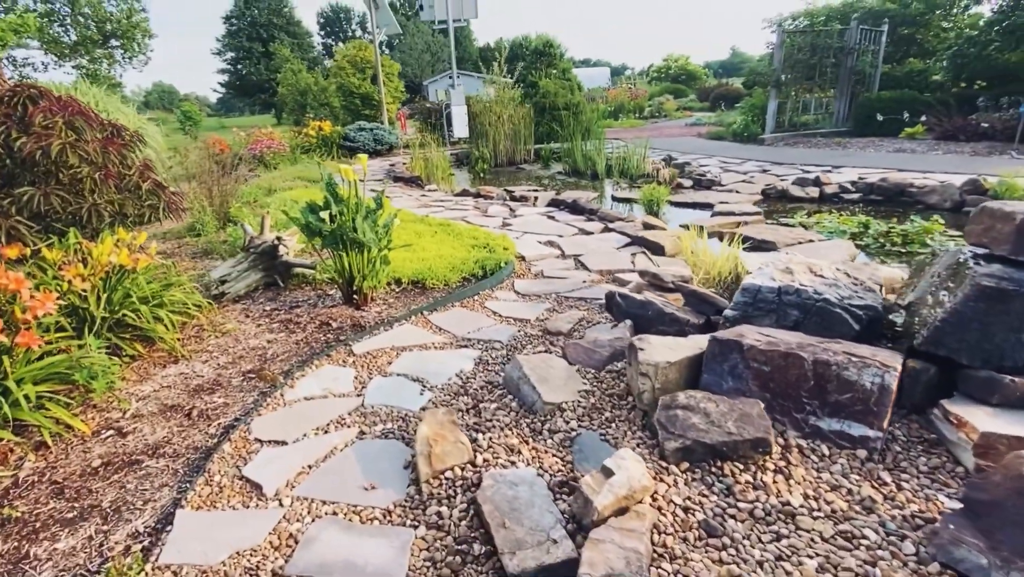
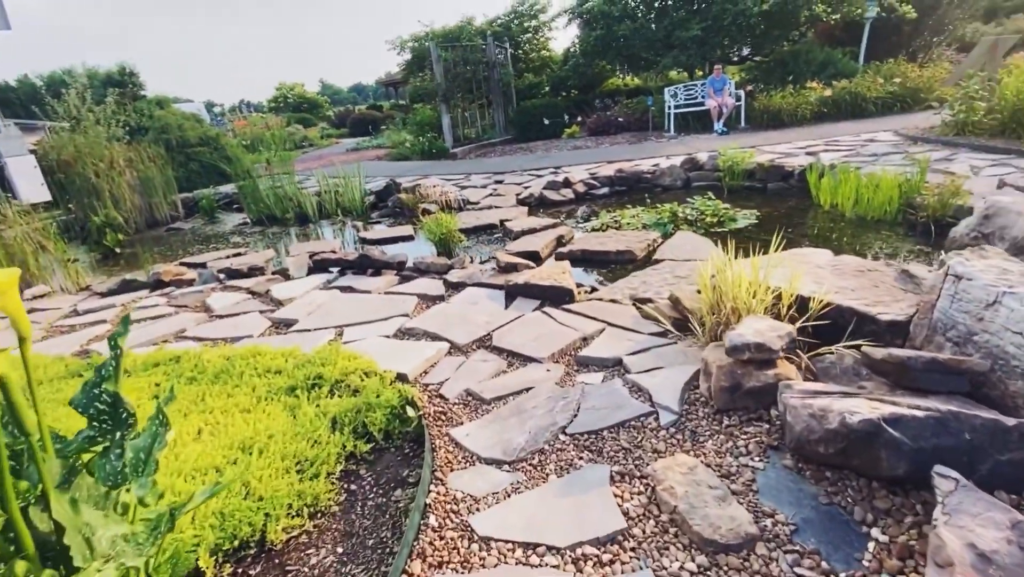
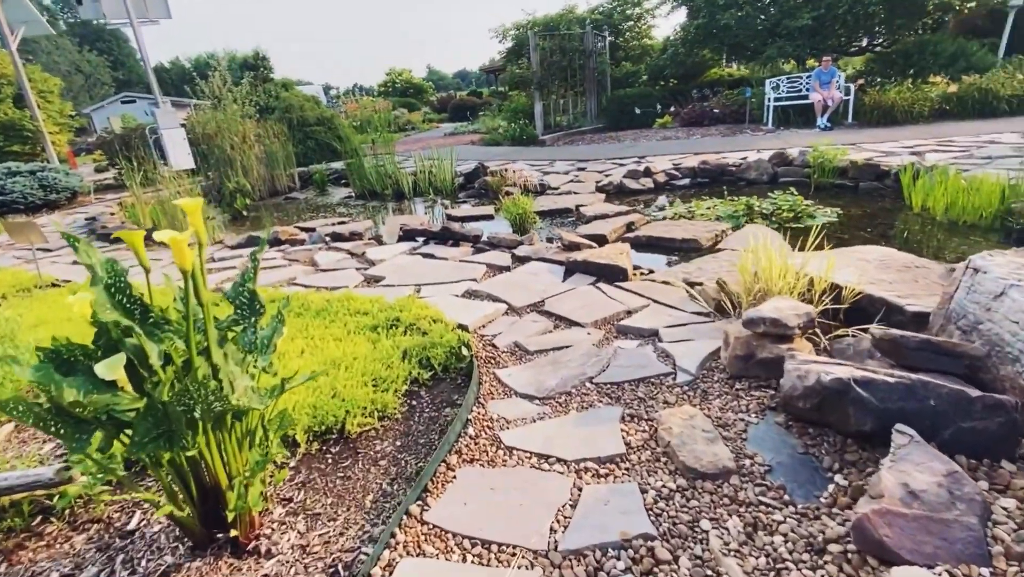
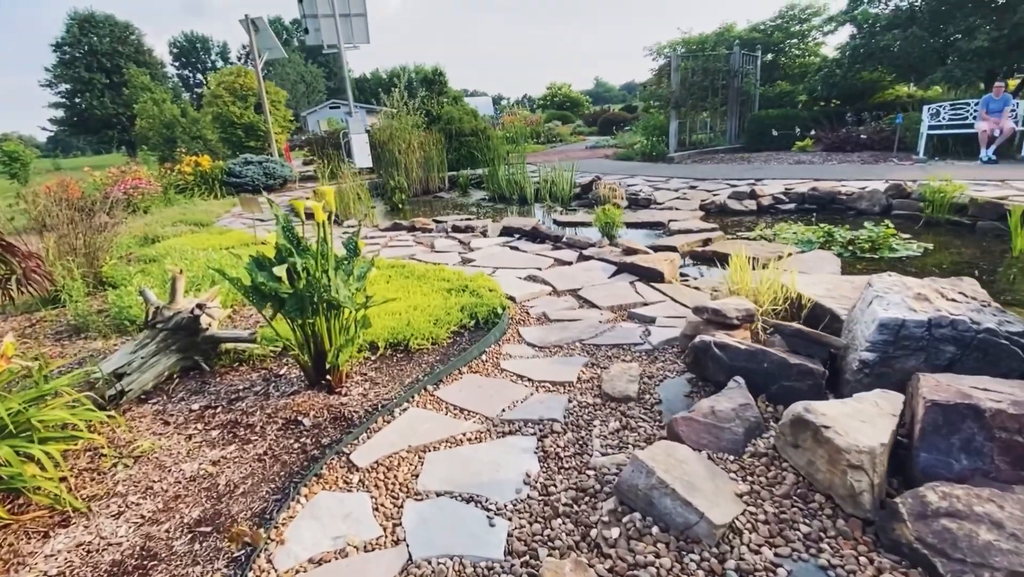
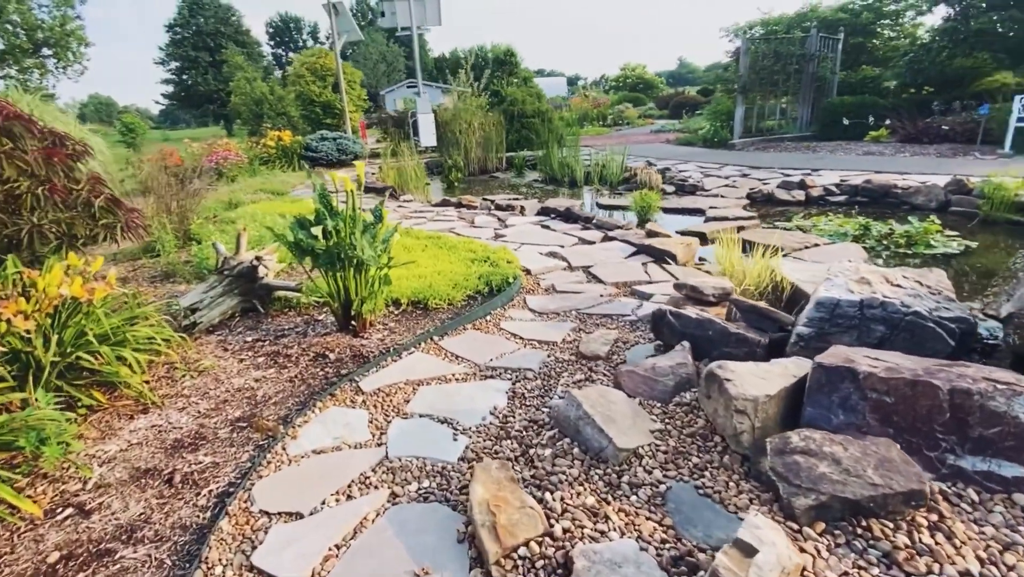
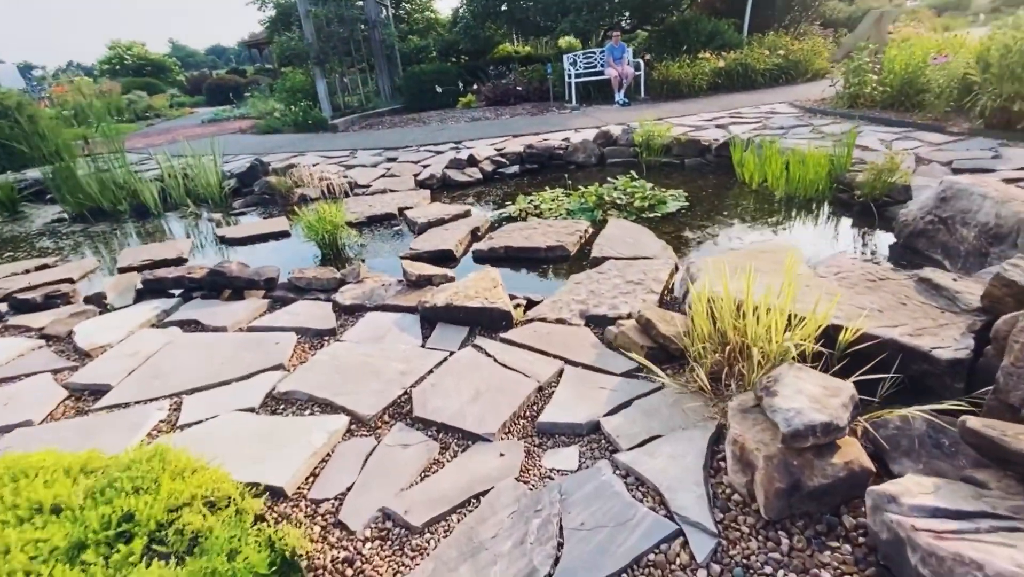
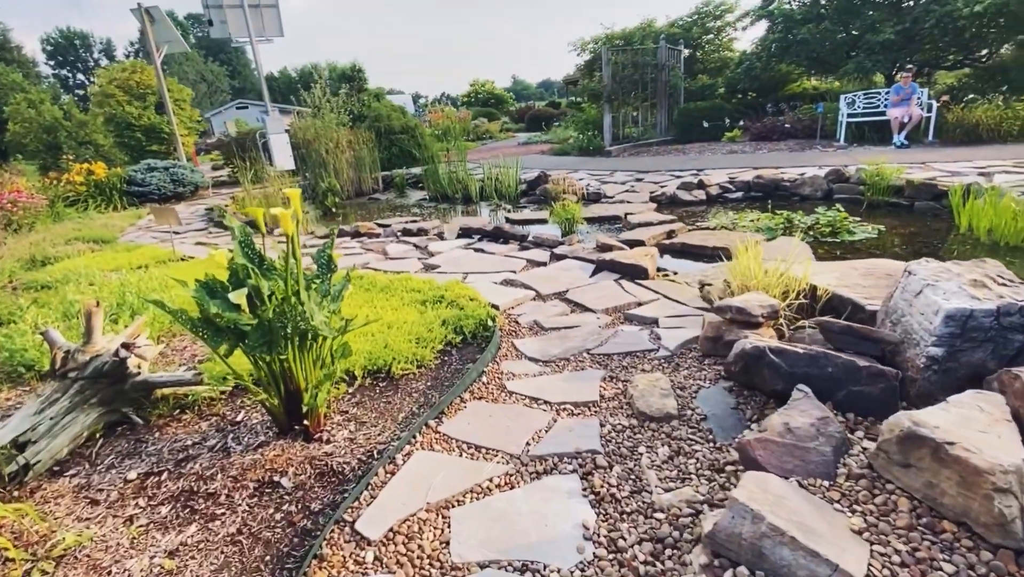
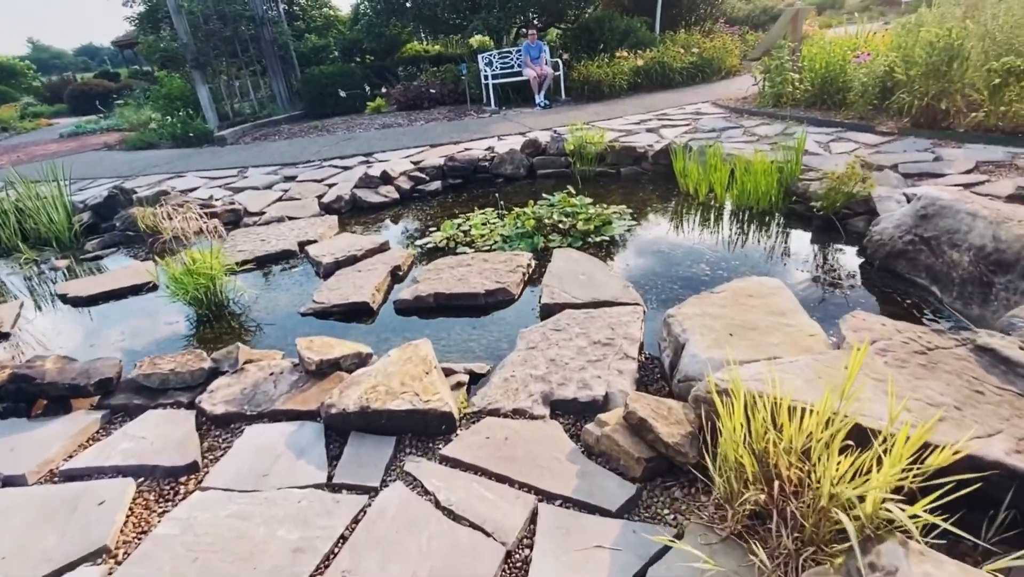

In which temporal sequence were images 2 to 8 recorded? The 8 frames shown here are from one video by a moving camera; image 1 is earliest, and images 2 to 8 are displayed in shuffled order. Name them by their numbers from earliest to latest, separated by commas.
5, 4, 7, 3, 2, 6, 8
